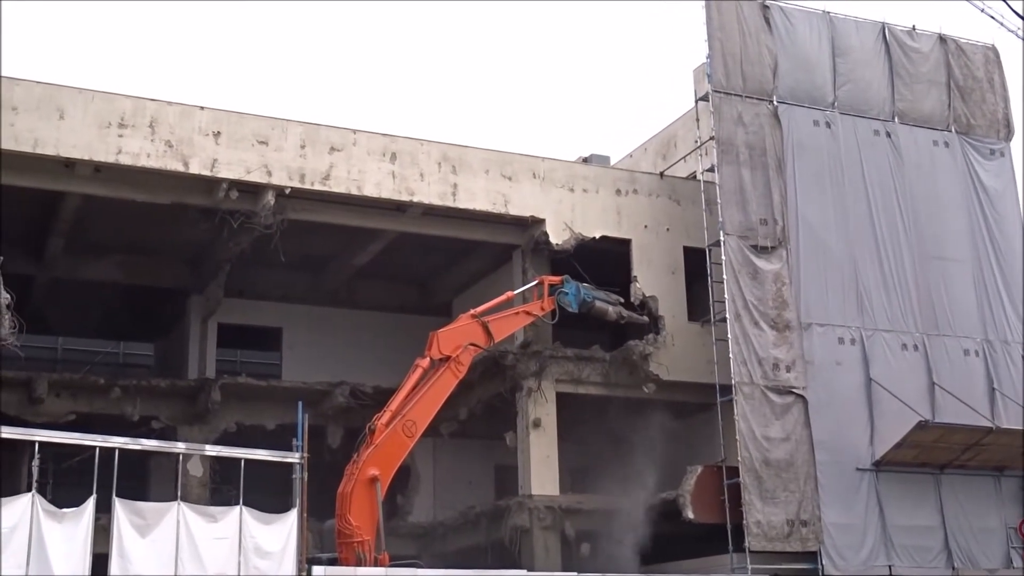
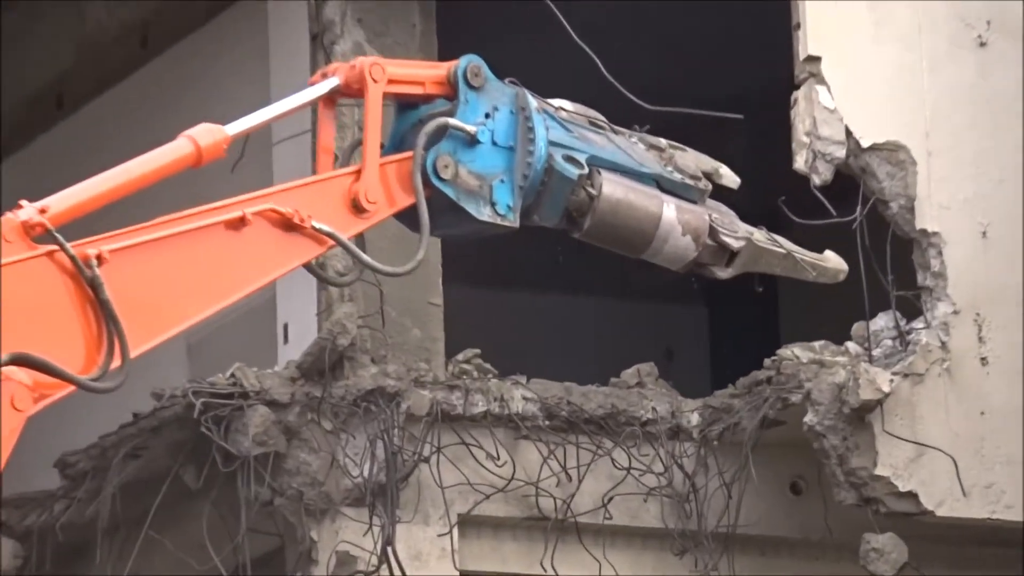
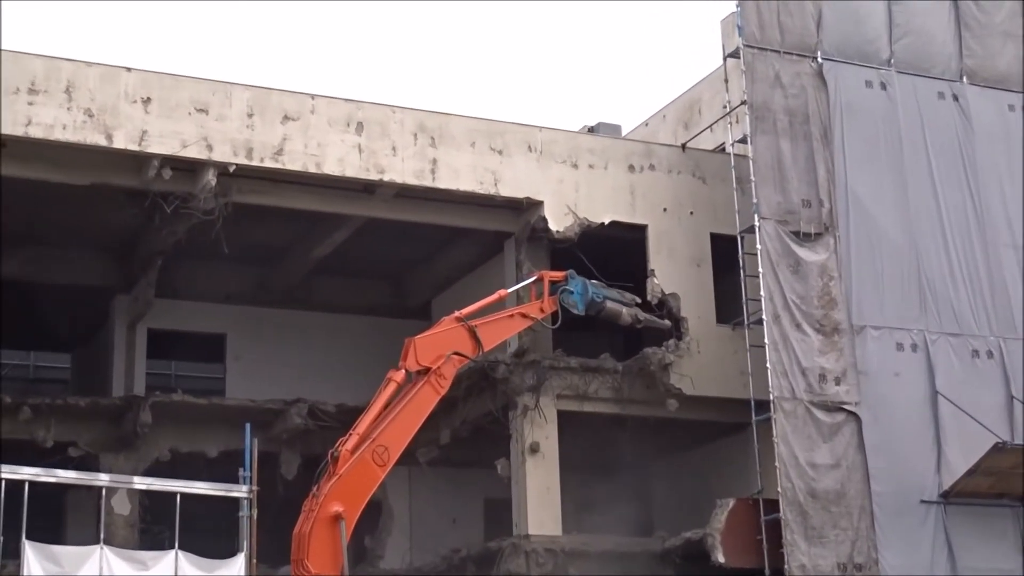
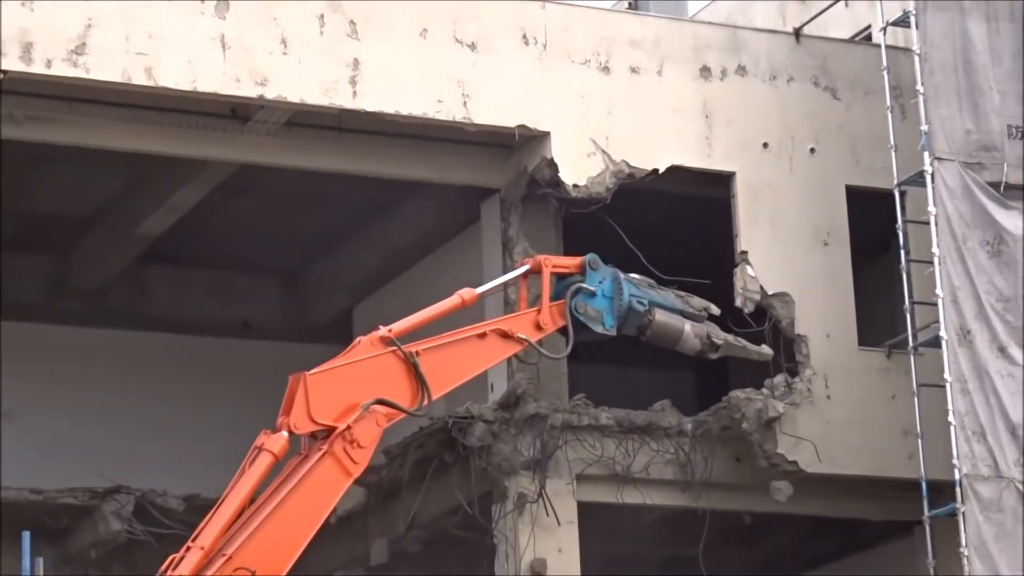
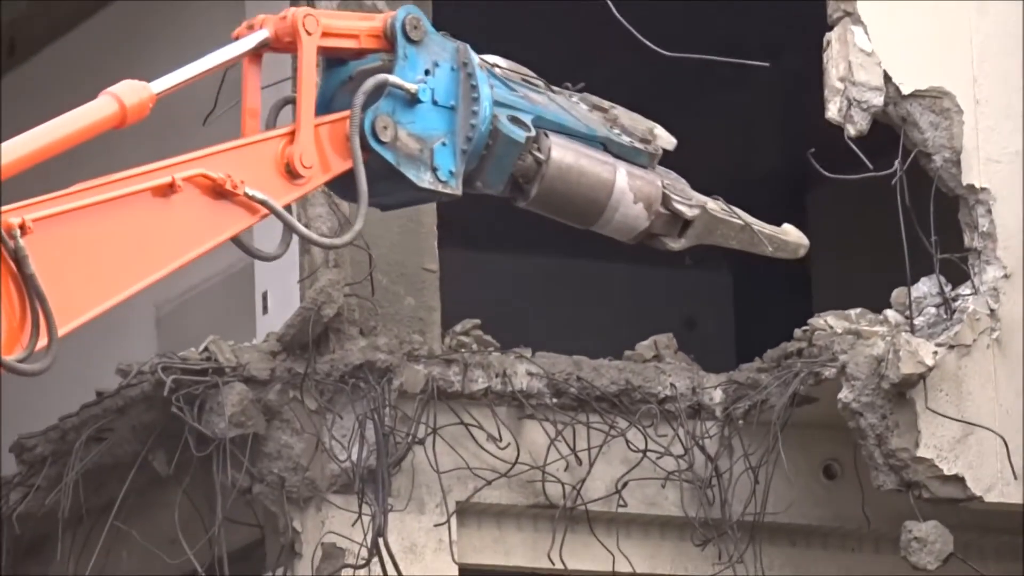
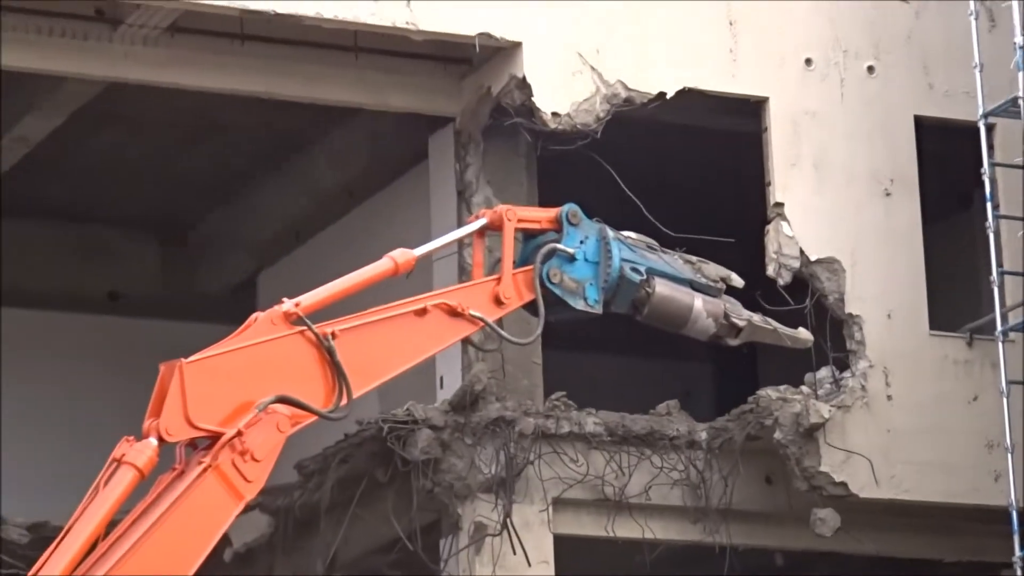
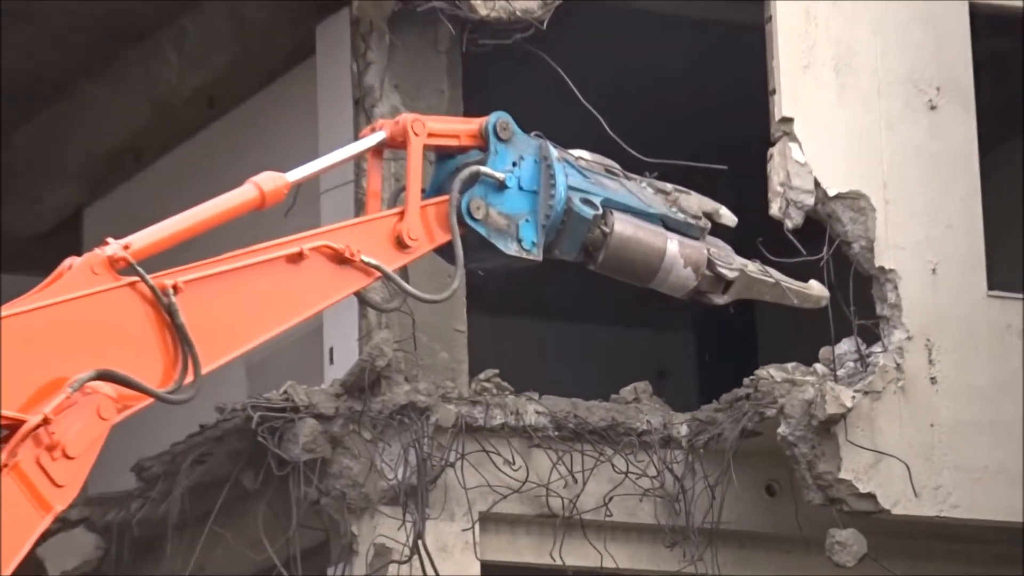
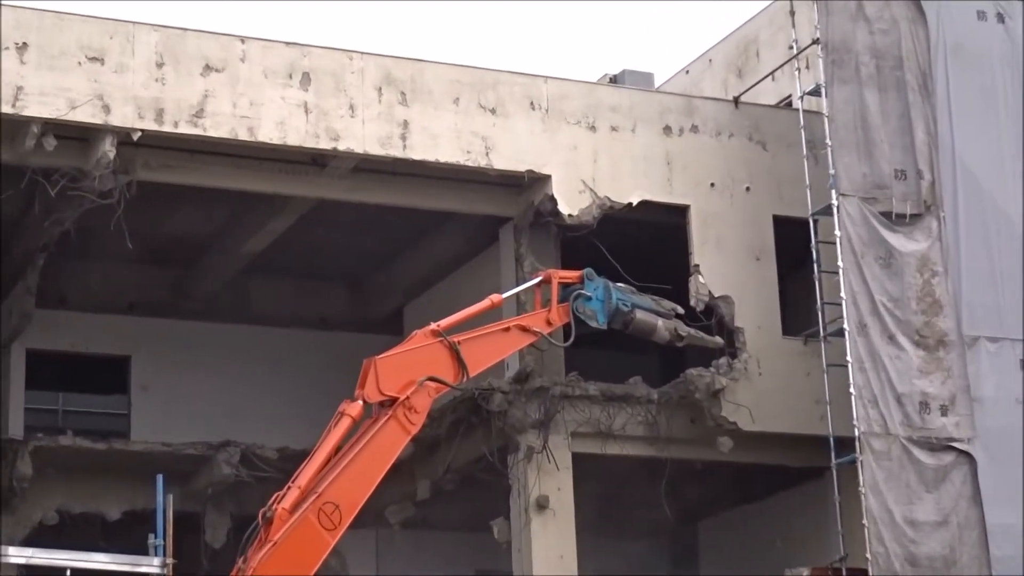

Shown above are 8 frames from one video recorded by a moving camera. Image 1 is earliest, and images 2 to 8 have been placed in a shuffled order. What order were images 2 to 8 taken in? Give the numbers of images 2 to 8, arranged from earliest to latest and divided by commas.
3, 8, 4, 6, 7, 2, 5
